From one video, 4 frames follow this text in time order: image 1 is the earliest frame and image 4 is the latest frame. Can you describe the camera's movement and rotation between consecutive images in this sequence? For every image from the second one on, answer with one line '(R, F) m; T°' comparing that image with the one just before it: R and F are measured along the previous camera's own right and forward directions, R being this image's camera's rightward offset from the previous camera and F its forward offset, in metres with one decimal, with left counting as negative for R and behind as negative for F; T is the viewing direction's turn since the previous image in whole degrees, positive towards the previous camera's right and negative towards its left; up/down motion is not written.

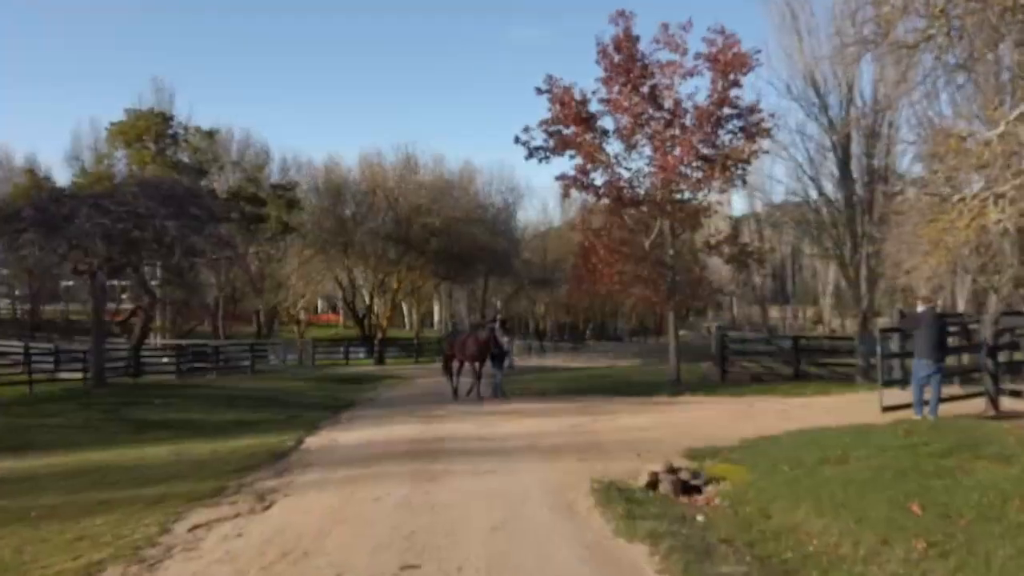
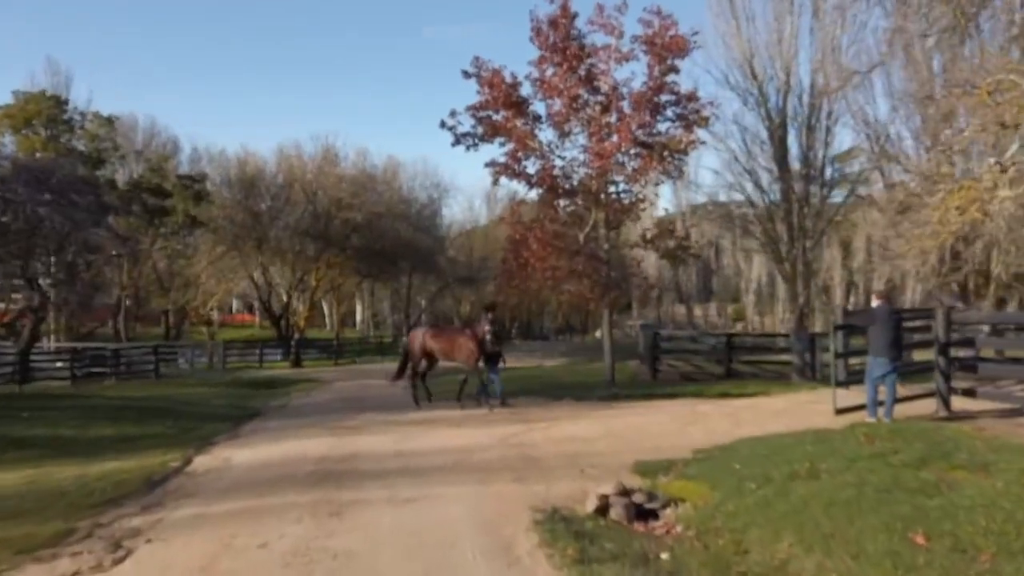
(0.0, +1.8) m; +6°
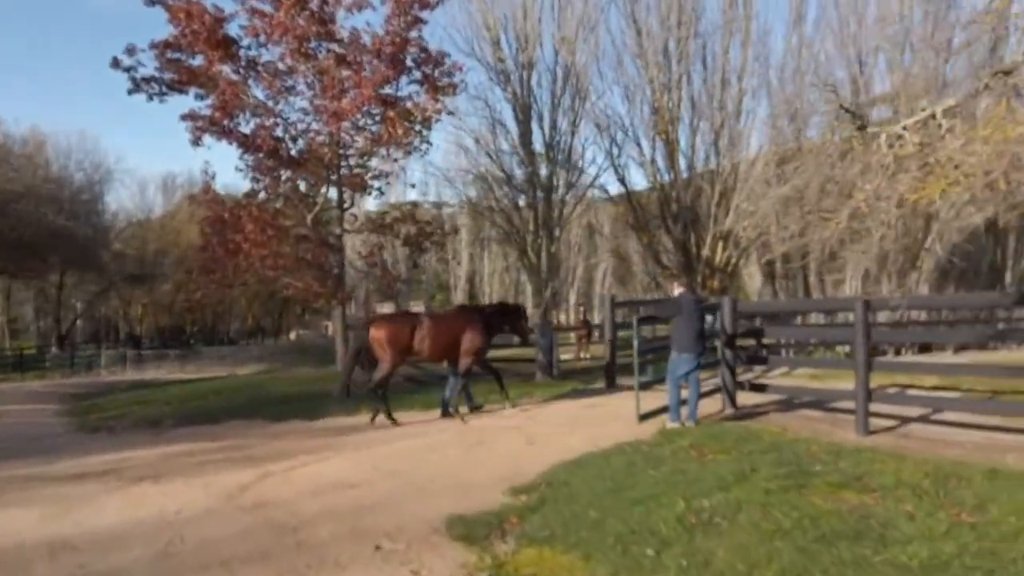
(-0.7, +4.1) m; +23°
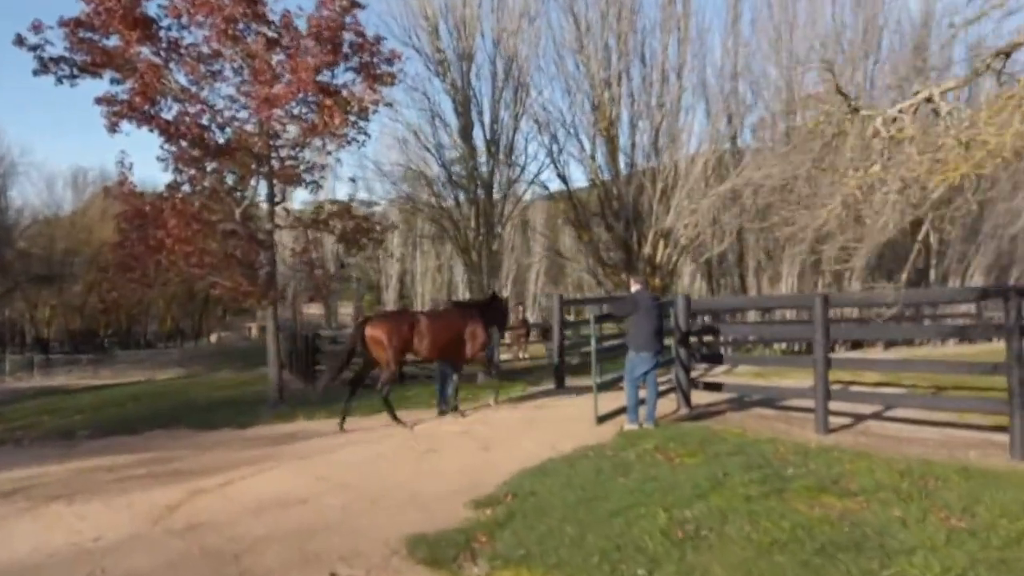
(-0.4, +0.7) m; +5°
